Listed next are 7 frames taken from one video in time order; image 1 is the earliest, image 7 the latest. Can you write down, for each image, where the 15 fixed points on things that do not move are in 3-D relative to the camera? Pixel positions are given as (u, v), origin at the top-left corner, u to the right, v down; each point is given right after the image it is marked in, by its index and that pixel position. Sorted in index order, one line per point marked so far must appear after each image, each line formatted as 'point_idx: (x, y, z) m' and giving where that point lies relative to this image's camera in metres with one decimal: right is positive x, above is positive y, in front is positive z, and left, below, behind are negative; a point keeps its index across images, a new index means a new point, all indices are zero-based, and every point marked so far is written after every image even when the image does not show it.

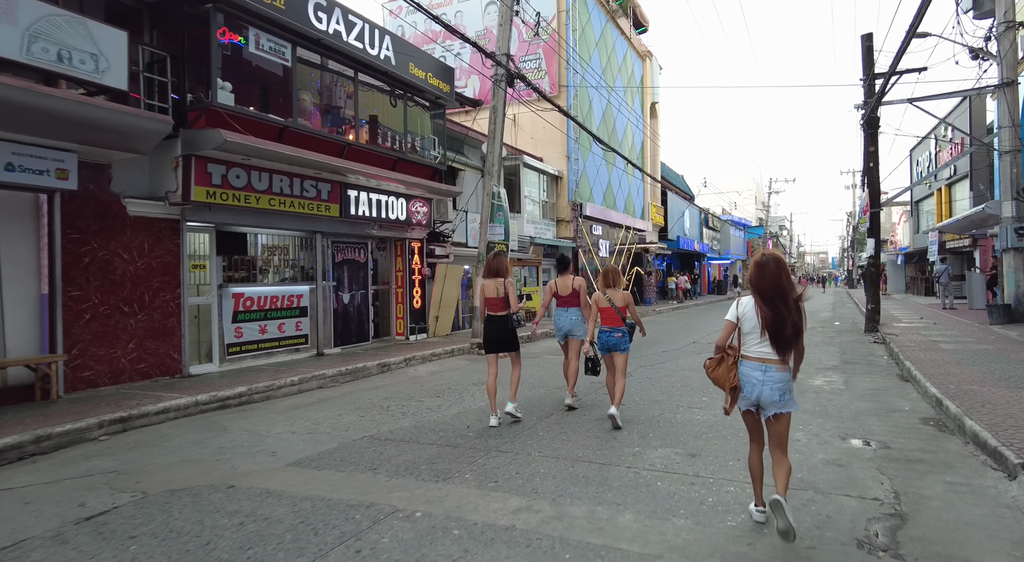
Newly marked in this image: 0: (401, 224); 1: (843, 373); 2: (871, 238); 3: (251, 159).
0: (-2.3, +1.2, +12.2) m
1: (+5.2, -1.5, +9.3) m
2: (+9.8, +1.2, +16.0) m
3: (-3.8, +1.8, +8.6) m
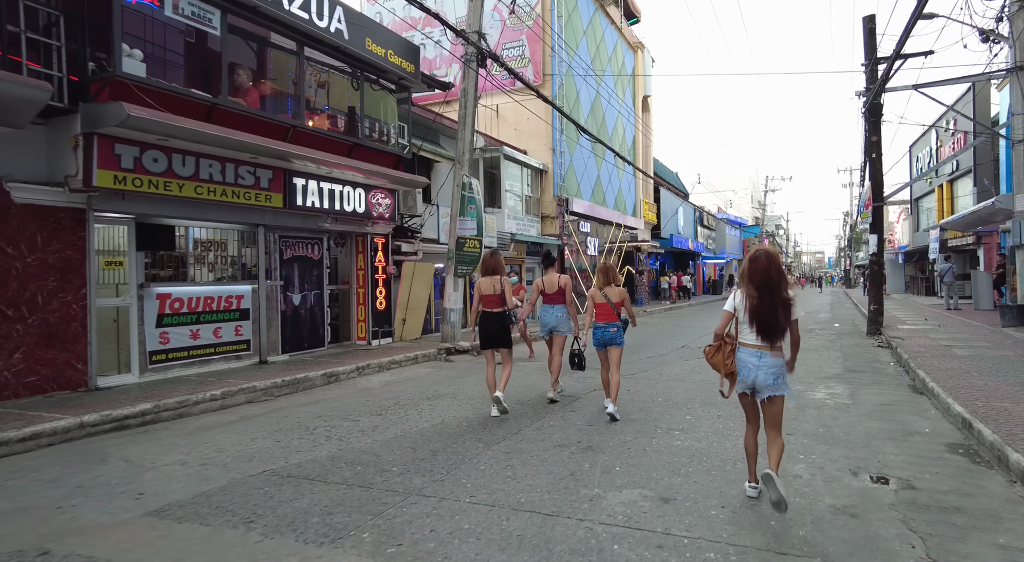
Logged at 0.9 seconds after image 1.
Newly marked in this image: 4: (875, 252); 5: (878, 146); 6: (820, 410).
0: (-2.9, +1.2, +11.1) m
1: (+4.7, -1.4, +8.2) m
2: (+9.2, +1.2, +14.9) m
3: (-4.4, +1.8, +7.5) m
4: (+9.1, +0.7, +14.8) m
5: (+9.2, +3.4, +14.7) m
6: (+3.5, -1.5, +6.7) m
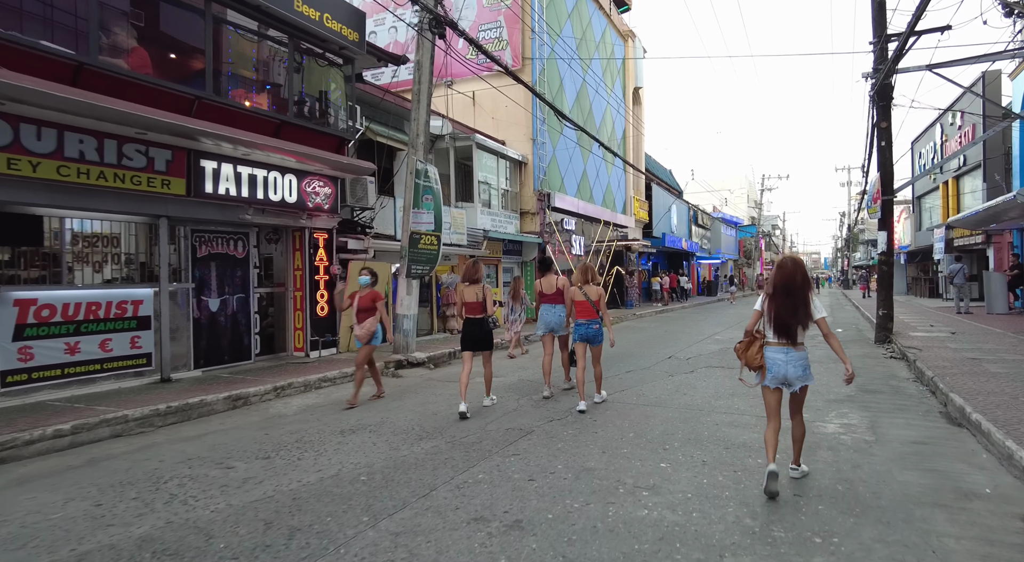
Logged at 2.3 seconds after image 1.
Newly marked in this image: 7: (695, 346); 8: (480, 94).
0: (-3.6, +1.2, +9.5) m
1: (+4.0, -1.5, +6.7) m
2: (+8.5, +1.1, +13.4) m
3: (-5.0, +1.8, +5.9) m
4: (+8.4, +0.7, +13.3) m
5: (+8.5, +3.3, +13.2) m
6: (+2.9, -1.5, +5.2) m
7: (+3.9, -1.4, +12.6) m
8: (-1.0, +5.9, +18.7) m
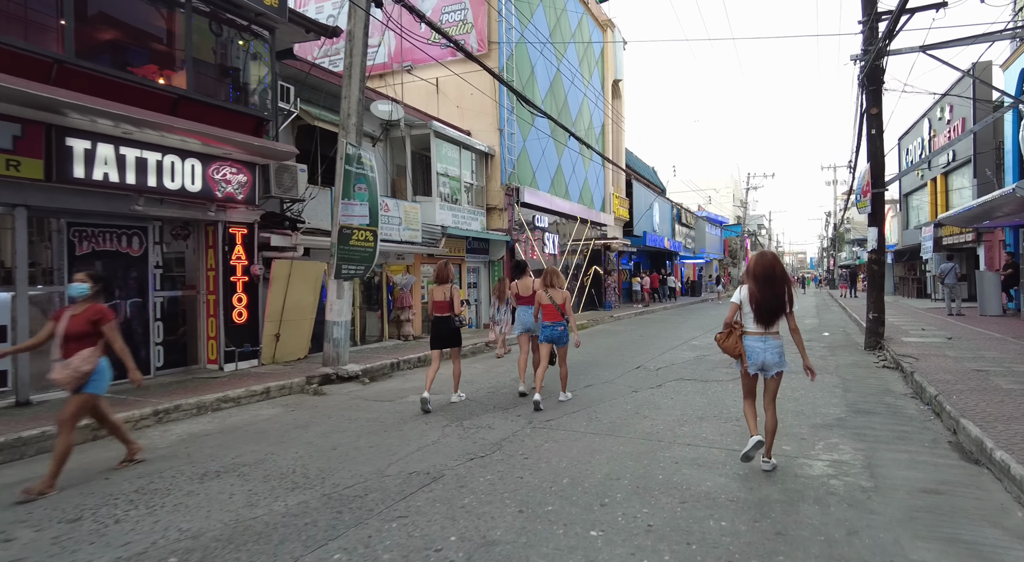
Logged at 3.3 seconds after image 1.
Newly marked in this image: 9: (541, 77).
0: (-4.4, +1.1, +8.2) m
1: (+3.3, -1.5, +5.5) m
2: (+7.6, +1.1, +12.3) m
3: (-5.8, +1.7, +4.6) m
4: (+7.5, +0.7, +12.2) m
5: (+7.6, +3.3, +12.1) m
6: (+2.1, -1.5, +4.0) m
7: (+3.0, -1.4, +11.4) m
8: (-2.0, +5.9, +17.4) m
9: (+1.0, +6.8, +19.5) m
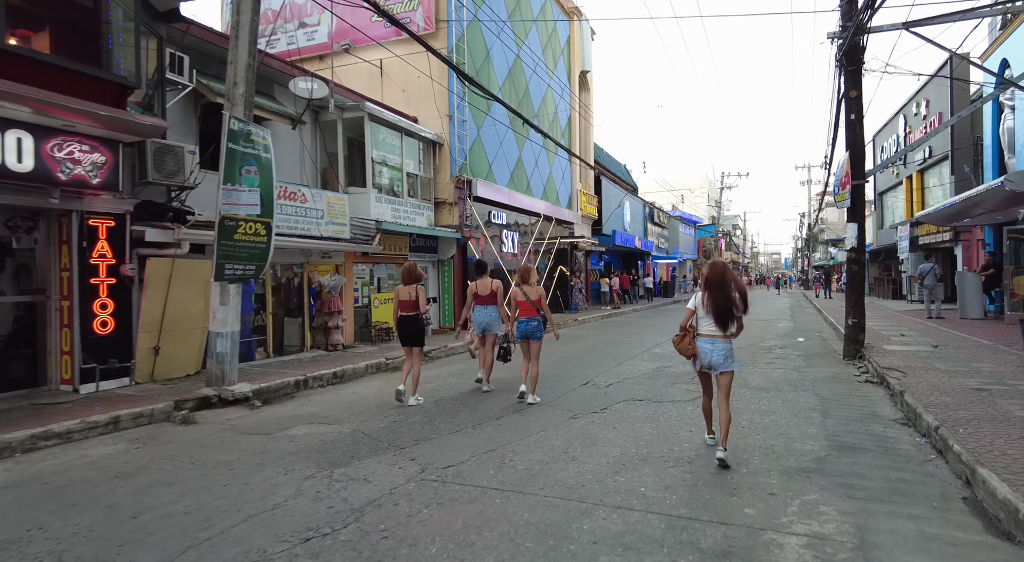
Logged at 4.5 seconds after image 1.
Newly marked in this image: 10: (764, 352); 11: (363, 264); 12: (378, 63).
0: (-5.4, +1.1, +6.6) m
1: (+2.4, -1.5, +4.2) m
2: (+6.5, +1.1, +11.1) m
3: (-6.6, +1.7, +2.9) m
4: (+6.4, +0.7, +11.0) m
5: (+6.4, +3.3, +10.9) m
6: (+1.3, -1.5, +2.6) m
7: (+1.9, -1.4, +10.0) m
8: (-3.3, +5.9, +15.8) m
9: (-0.4, +6.7, +18.1) m
10: (+5.1, -1.4, +11.9) m
11: (-3.3, +0.4, +12.8) m
12: (-3.7, +6.0, +16.1) m
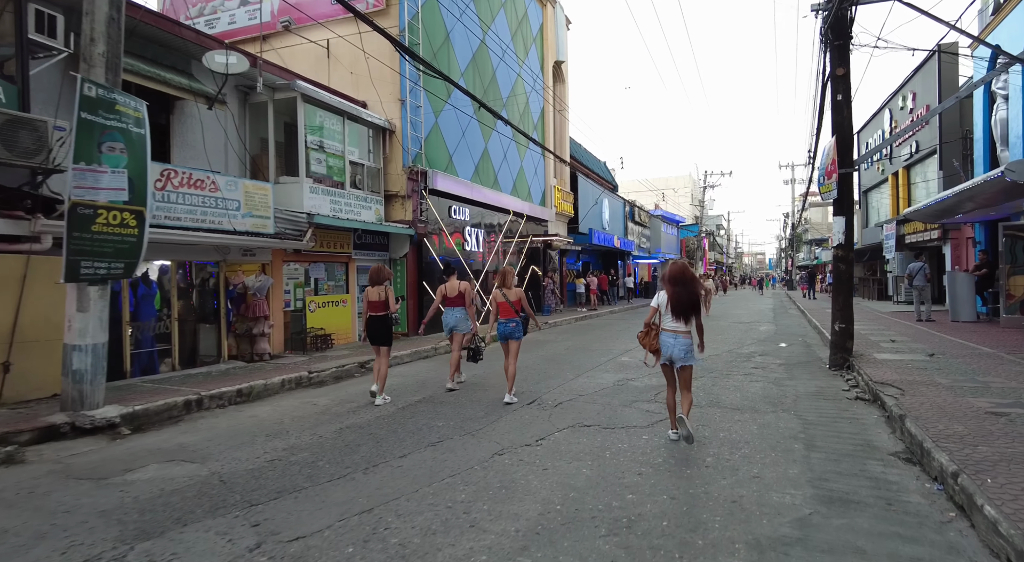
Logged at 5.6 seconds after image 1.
0: (-6.2, +1.1, +5.1) m
1: (+1.6, -1.5, +2.9) m
2: (+5.6, +1.1, +10.0) m
3: (-7.3, +1.7, +1.5) m
4: (+5.5, +0.7, +9.8) m
5: (+5.5, +3.3, +9.8) m
6: (+0.6, -1.5, +1.3) m
7: (+1.1, -1.5, +8.8) m
8: (-4.3, +5.8, +14.5) m
9: (-1.5, +6.7, +16.8) m
10: (+4.2, -1.5, +10.7) m
11: (-4.2, +0.4, +11.4) m
12: (-4.7, +5.9, +14.7) m
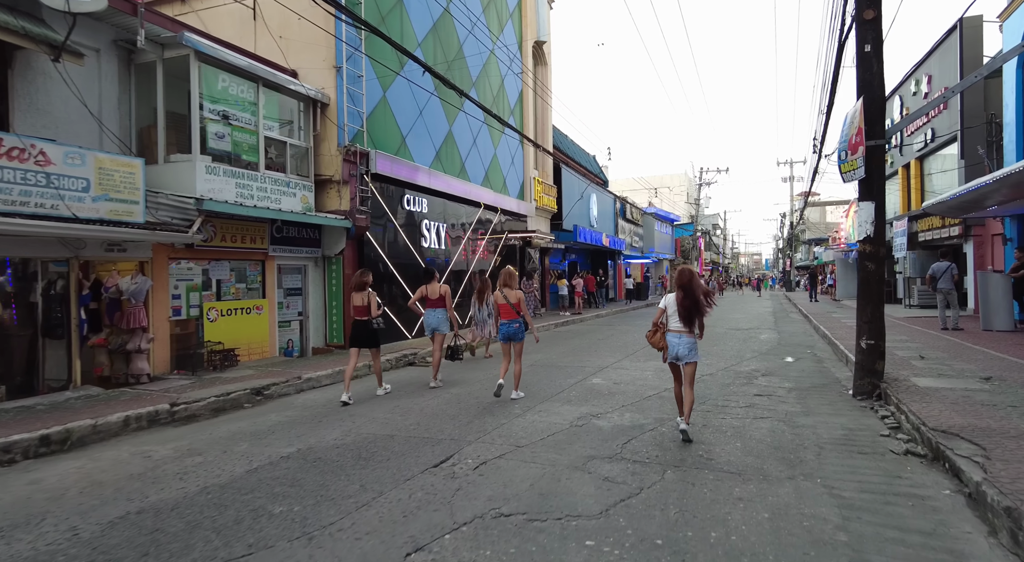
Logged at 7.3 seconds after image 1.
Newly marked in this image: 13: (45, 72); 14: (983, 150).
0: (-7.0, +1.1, +2.9) m
1: (+0.8, -1.6, +0.7) m
2: (+4.7, +1.0, +7.8) m
3: (-8.1, +1.7, -0.8) m
4: (+4.6, +0.6, +7.7) m
5: (+4.7, +3.2, +7.6) m
6: (-0.2, -1.6, -0.9) m
7: (+0.2, -1.5, +6.6) m
8: (-5.2, +5.8, +12.2) m
9: (-2.4, +6.7, +14.6) m
10: (+3.4, -1.5, +8.6) m
11: (-5.1, +0.3, +9.2) m
12: (-5.5, +5.9, +12.4) m
13: (-6.4, +2.9, +8.1) m
14: (+13.8, +3.8, +17.2) m
